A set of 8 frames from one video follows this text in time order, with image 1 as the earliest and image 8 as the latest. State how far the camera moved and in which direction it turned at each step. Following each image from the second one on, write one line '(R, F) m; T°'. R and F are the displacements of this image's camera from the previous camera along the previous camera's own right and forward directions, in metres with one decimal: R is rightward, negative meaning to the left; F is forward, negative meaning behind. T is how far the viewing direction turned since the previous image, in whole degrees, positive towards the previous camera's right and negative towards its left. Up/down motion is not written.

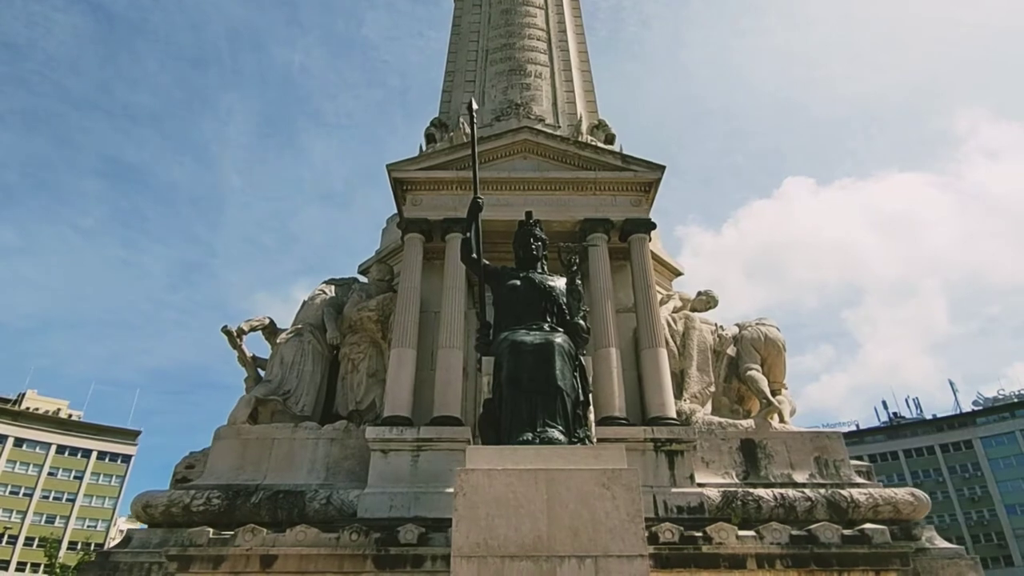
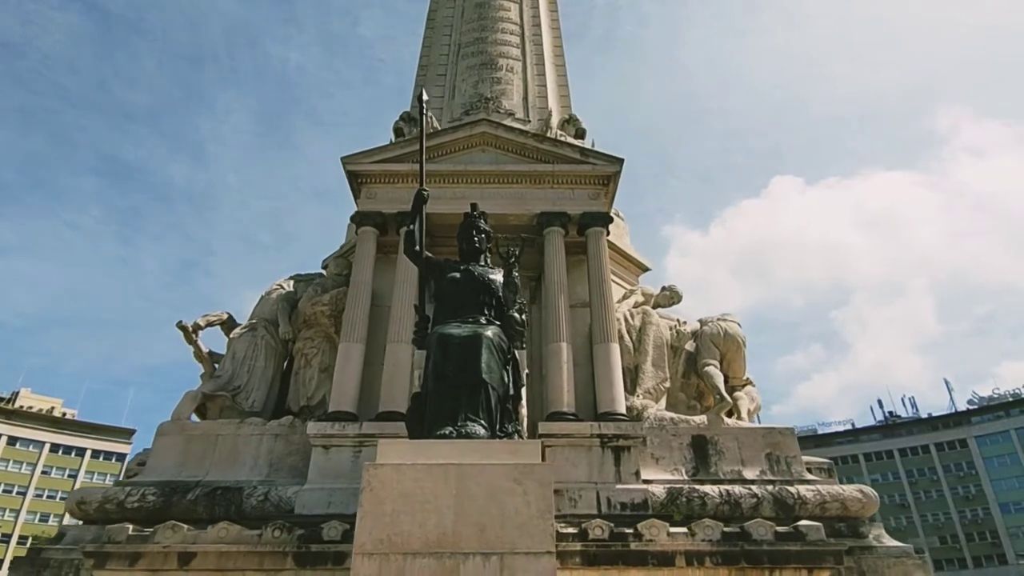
(+1.1, +0.2) m; 0°
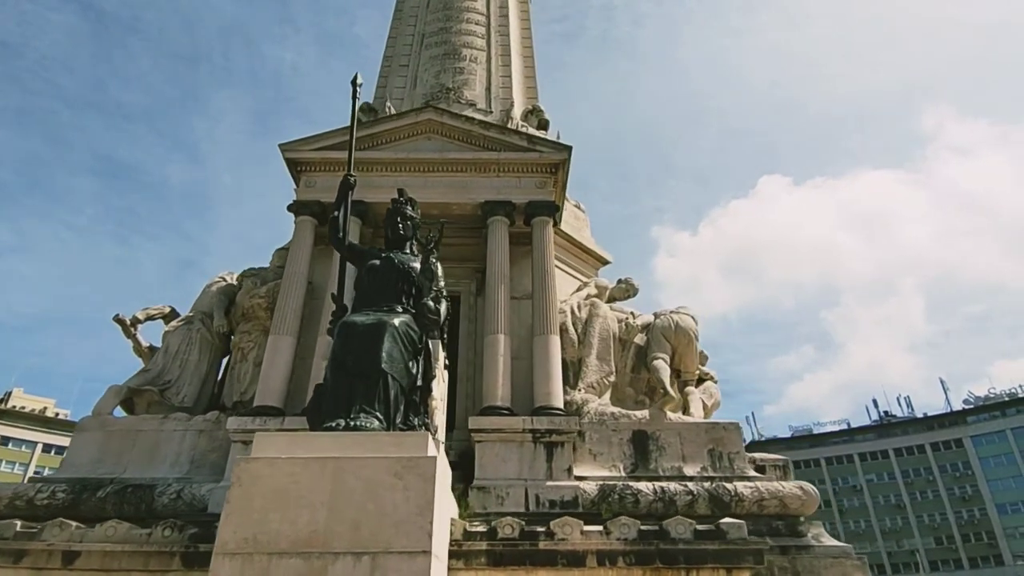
(+1.4, +0.5) m; 0°
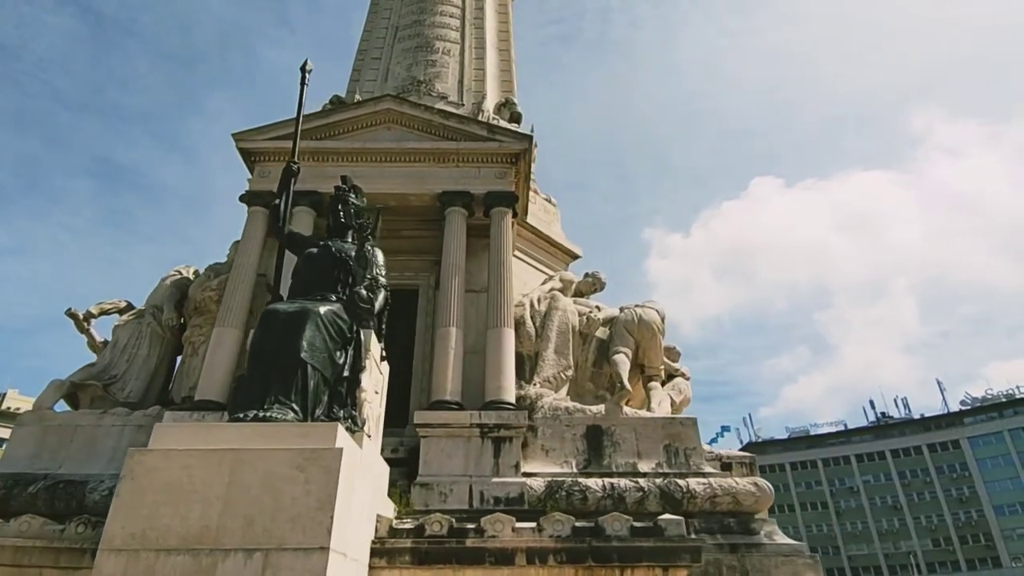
(+1.0, +0.4) m; 0°
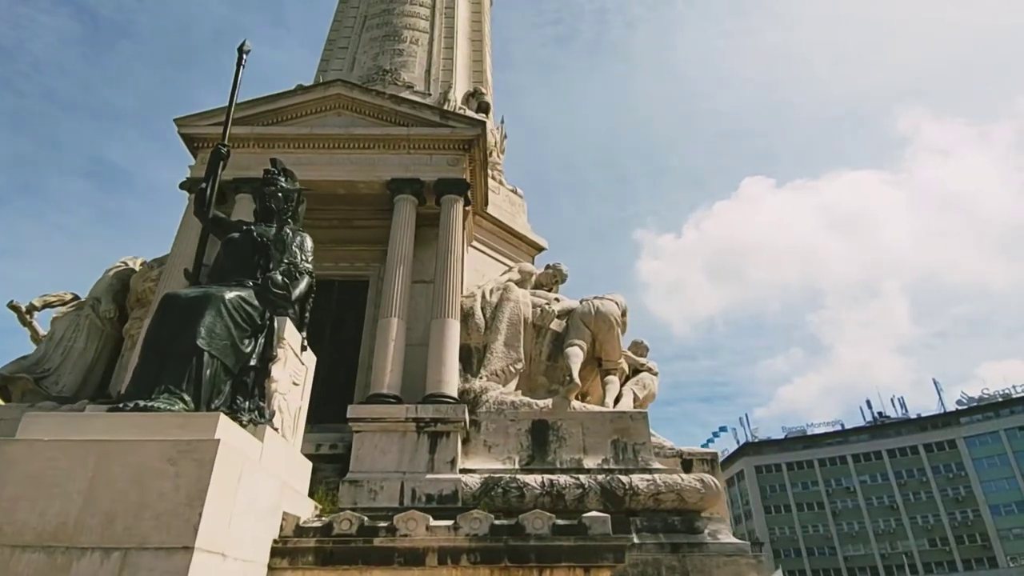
(+1.1, +0.5) m; 0°
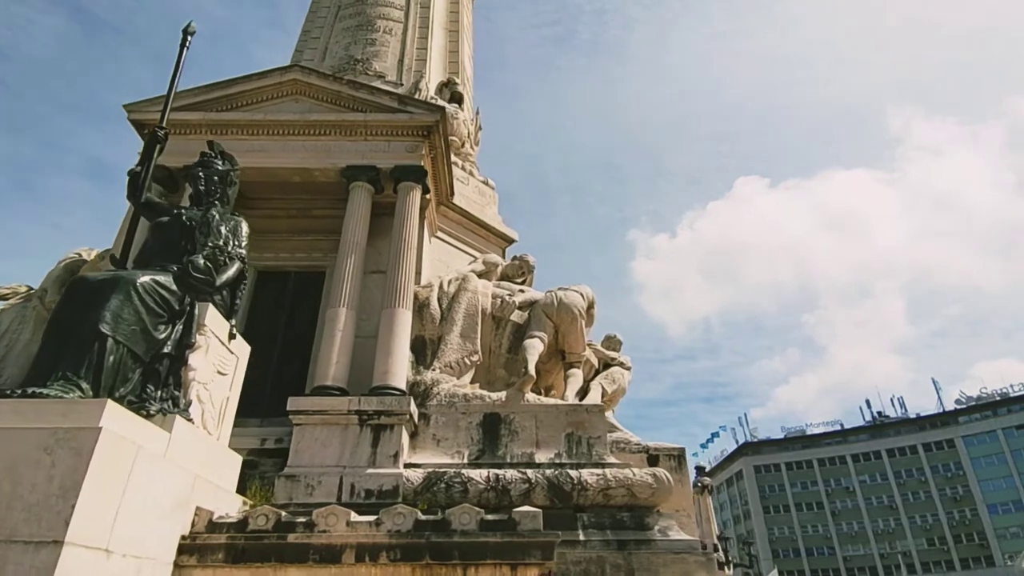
(+0.9, +0.4) m; 0°
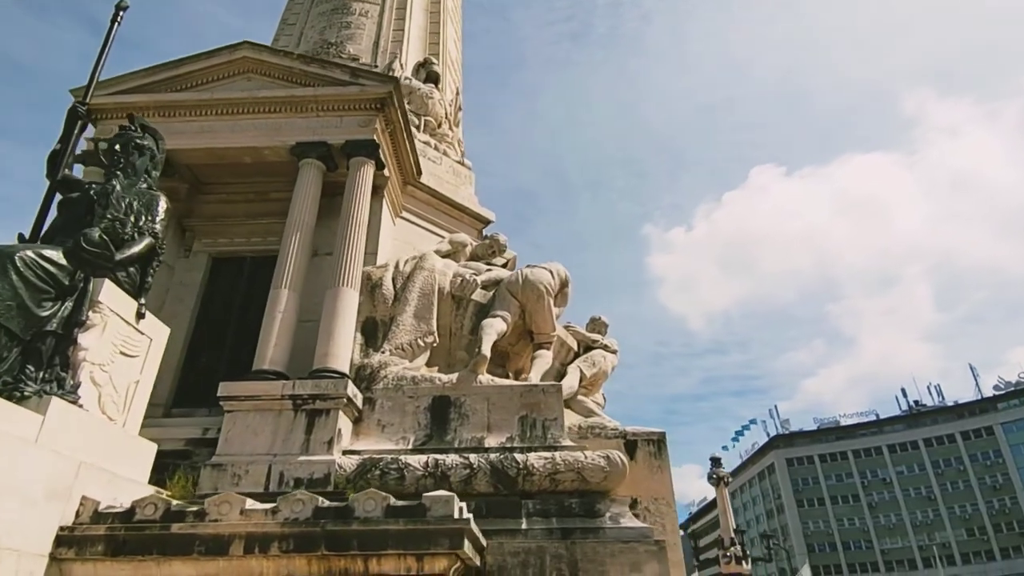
(+1.4, +0.8) m; -2°
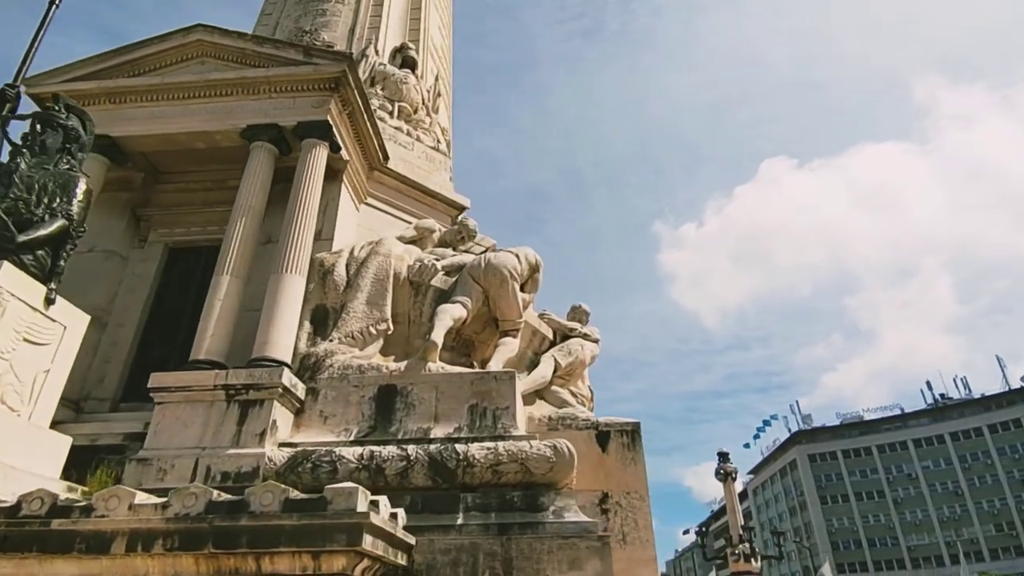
(+1.1, +0.7) m; -2°
